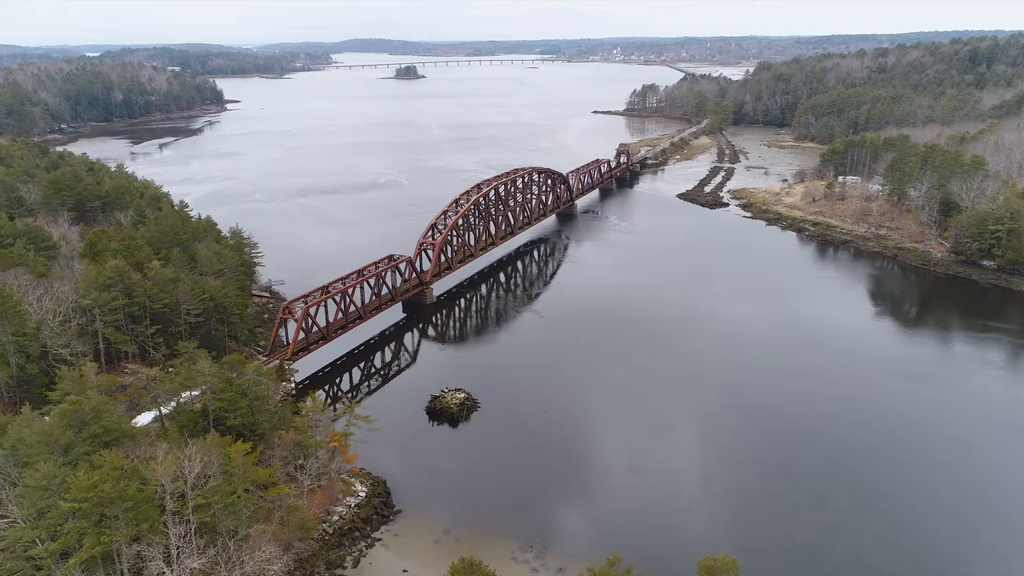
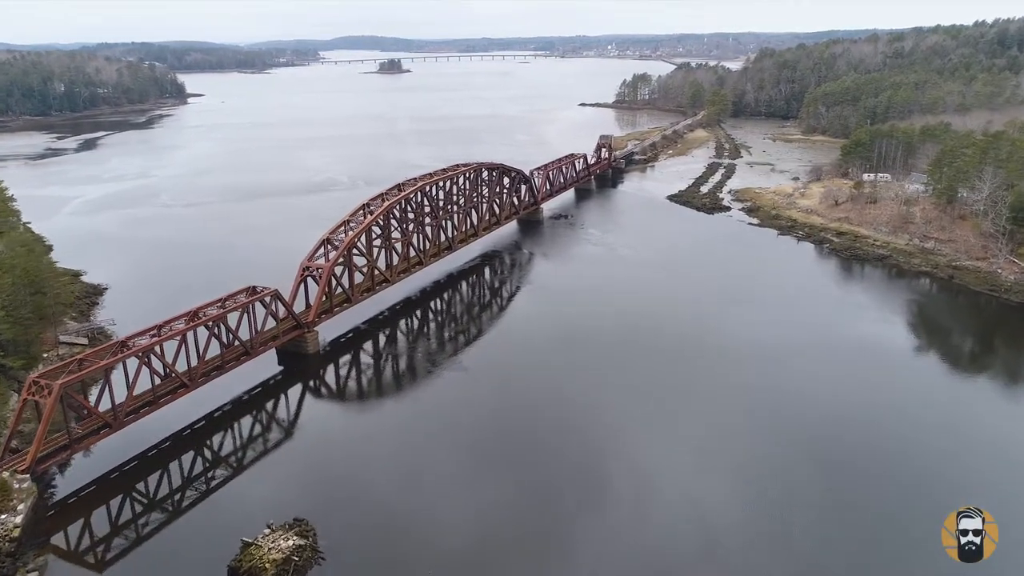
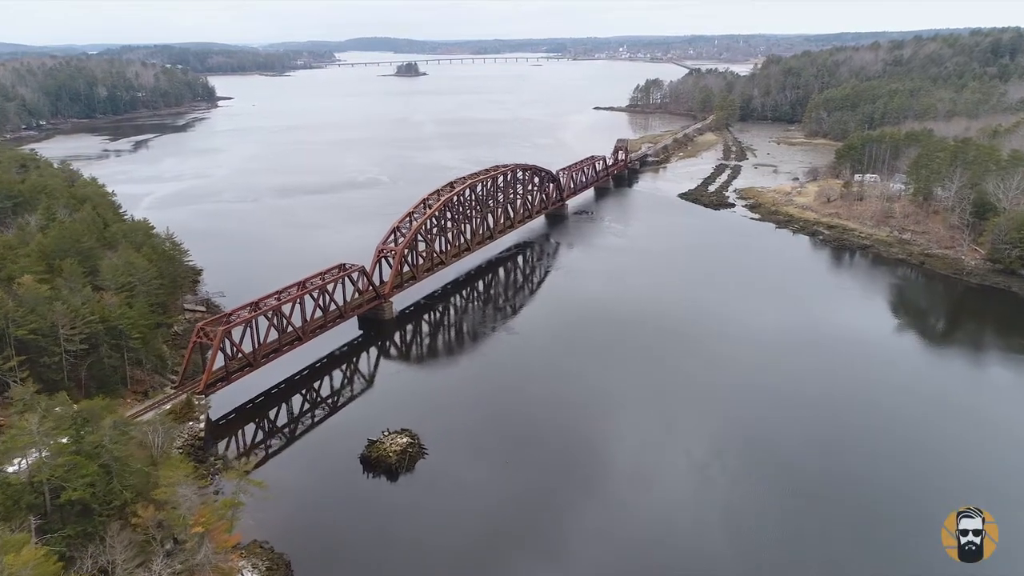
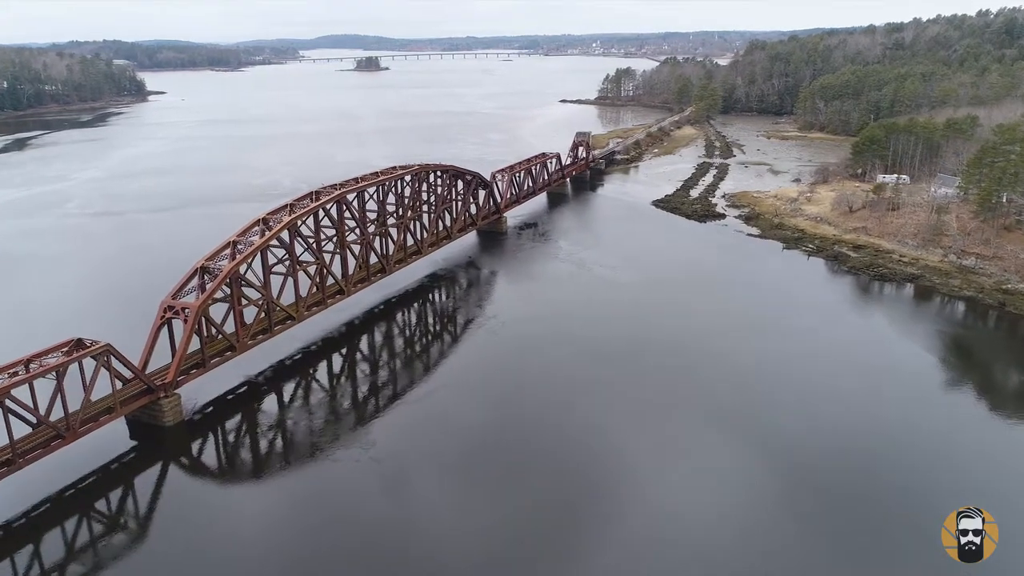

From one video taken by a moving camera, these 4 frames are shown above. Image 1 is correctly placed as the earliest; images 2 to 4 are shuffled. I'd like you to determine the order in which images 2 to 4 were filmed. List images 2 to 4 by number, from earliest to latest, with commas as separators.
3, 2, 4
